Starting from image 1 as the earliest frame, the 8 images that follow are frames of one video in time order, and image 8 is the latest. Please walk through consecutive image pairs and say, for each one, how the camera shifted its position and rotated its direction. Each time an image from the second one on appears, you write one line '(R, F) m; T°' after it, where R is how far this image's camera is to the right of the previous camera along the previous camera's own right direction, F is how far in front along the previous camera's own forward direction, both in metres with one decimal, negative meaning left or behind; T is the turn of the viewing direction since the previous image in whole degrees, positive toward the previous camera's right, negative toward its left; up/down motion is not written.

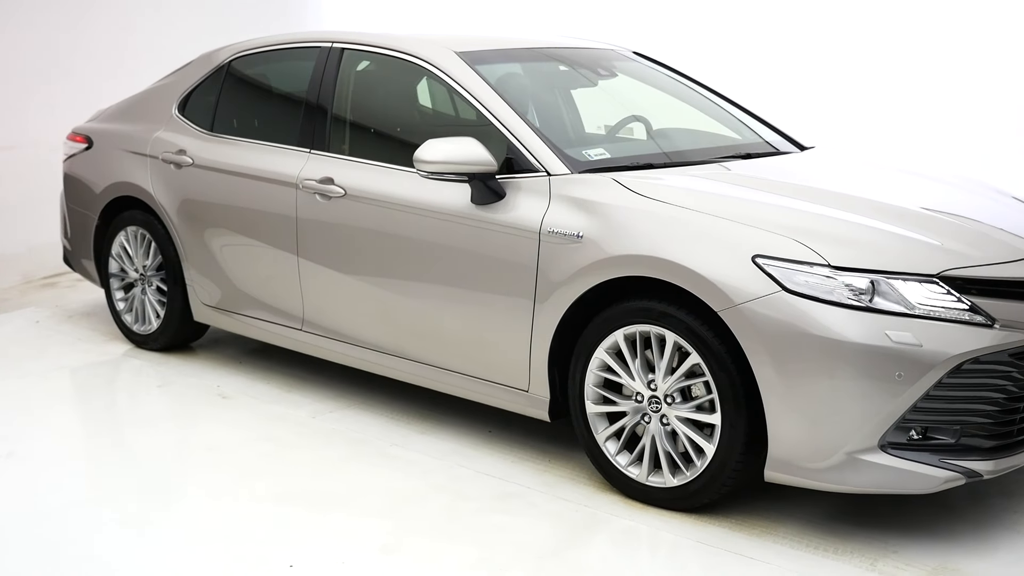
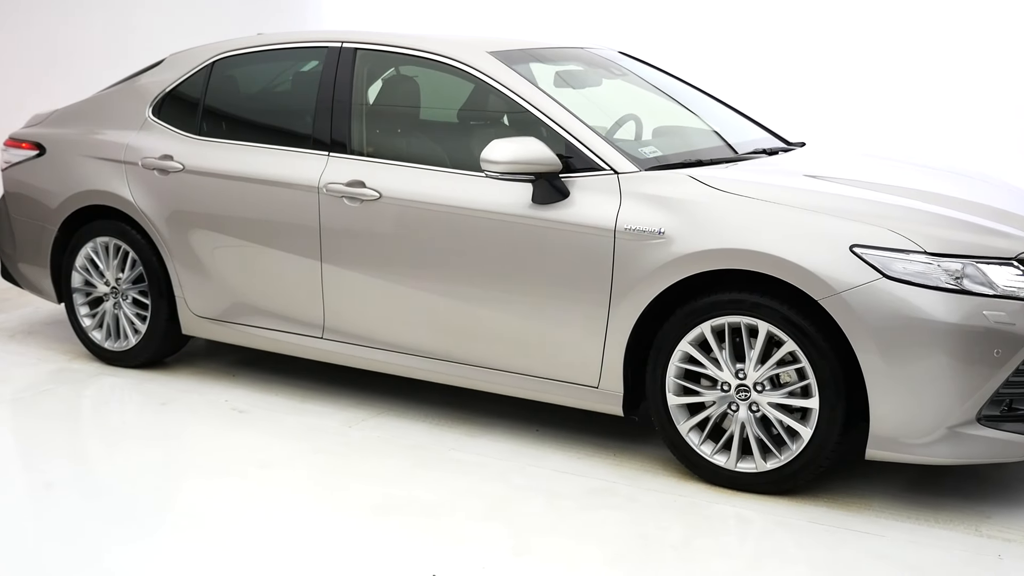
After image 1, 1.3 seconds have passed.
(-0.8, +0.1) m; +10°
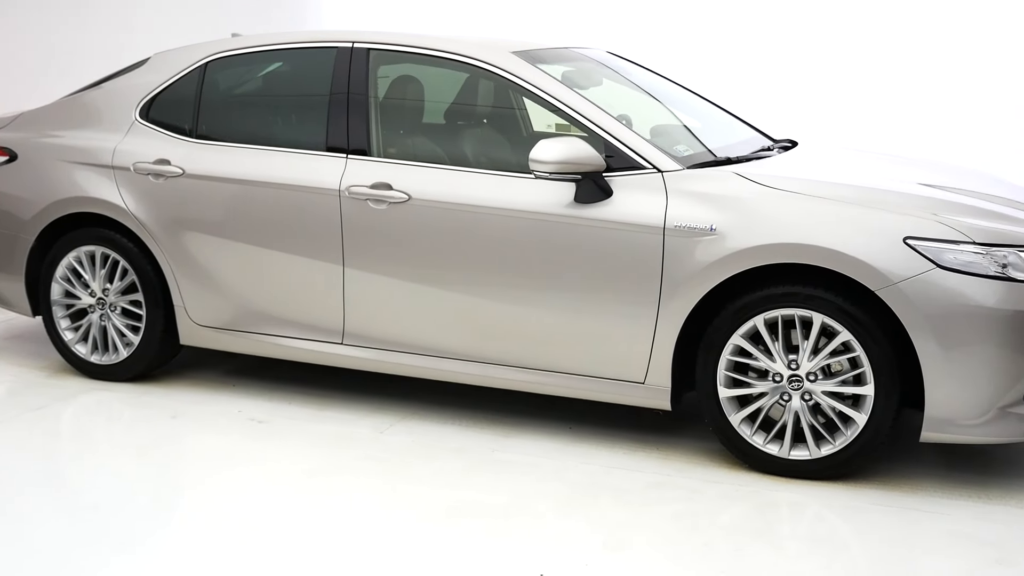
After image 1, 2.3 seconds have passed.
(-0.5, 0.0) m; +7°
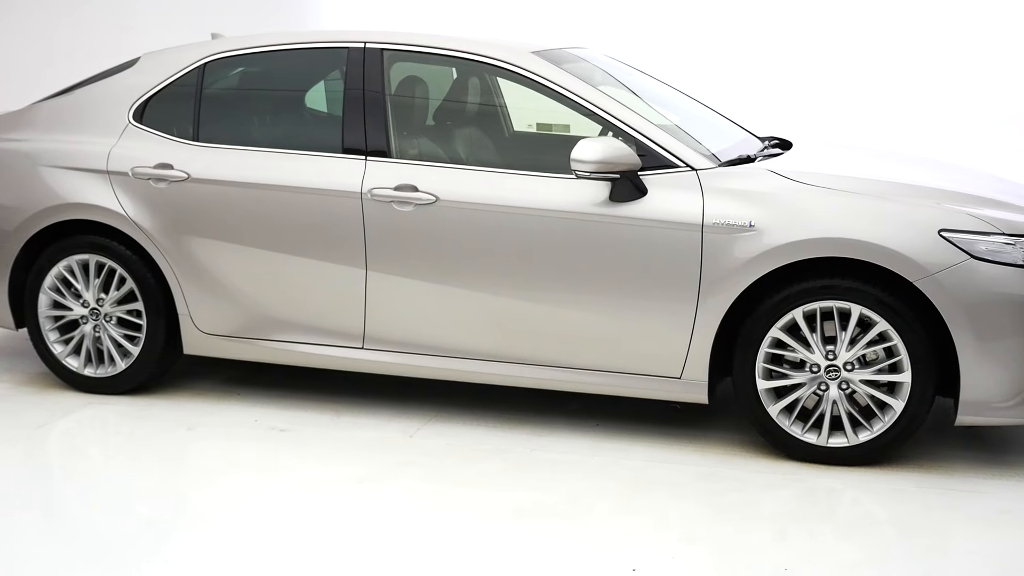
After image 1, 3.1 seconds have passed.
(-0.5, 0.0) m; +6°
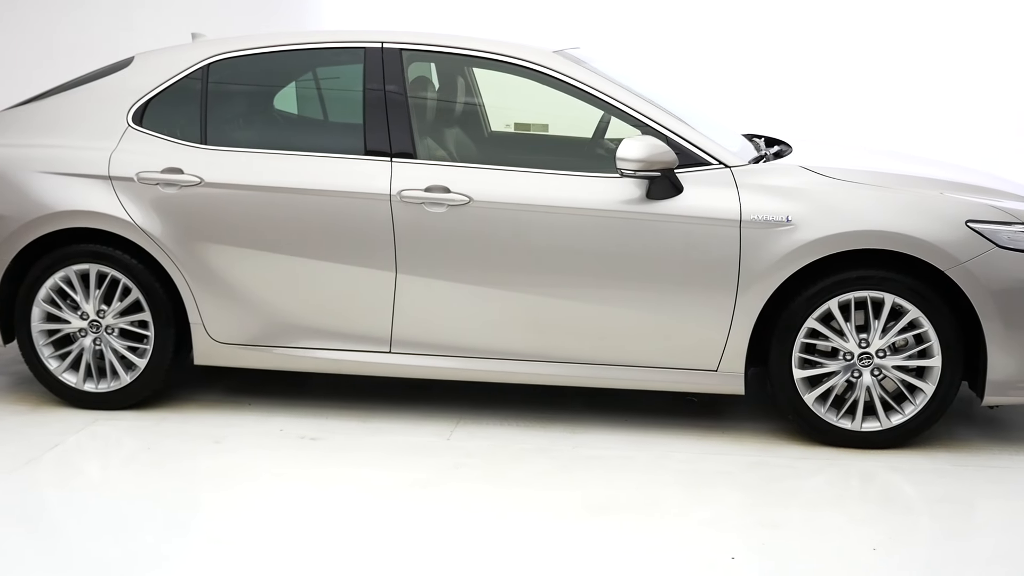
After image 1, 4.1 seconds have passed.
(-0.5, 0.0) m; +7°
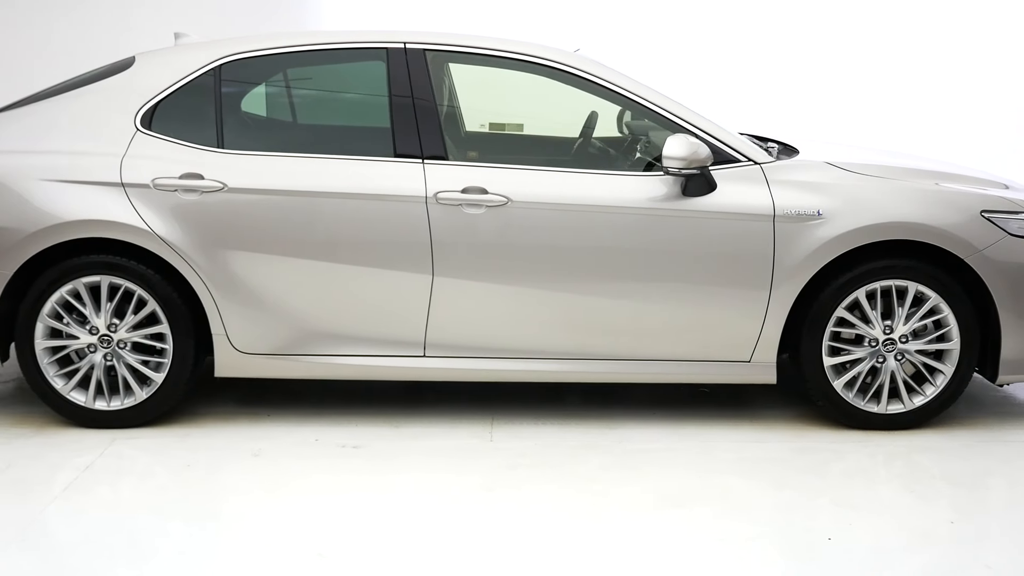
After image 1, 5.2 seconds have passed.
(-0.6, 0.0) m; +7°
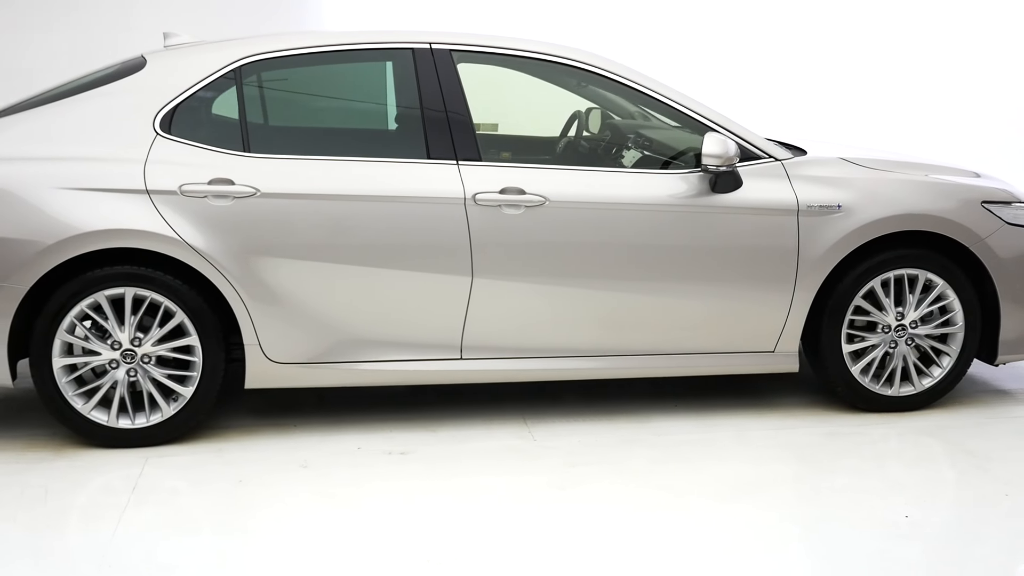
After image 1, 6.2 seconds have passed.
(-0.6, 0.0) m; +7°
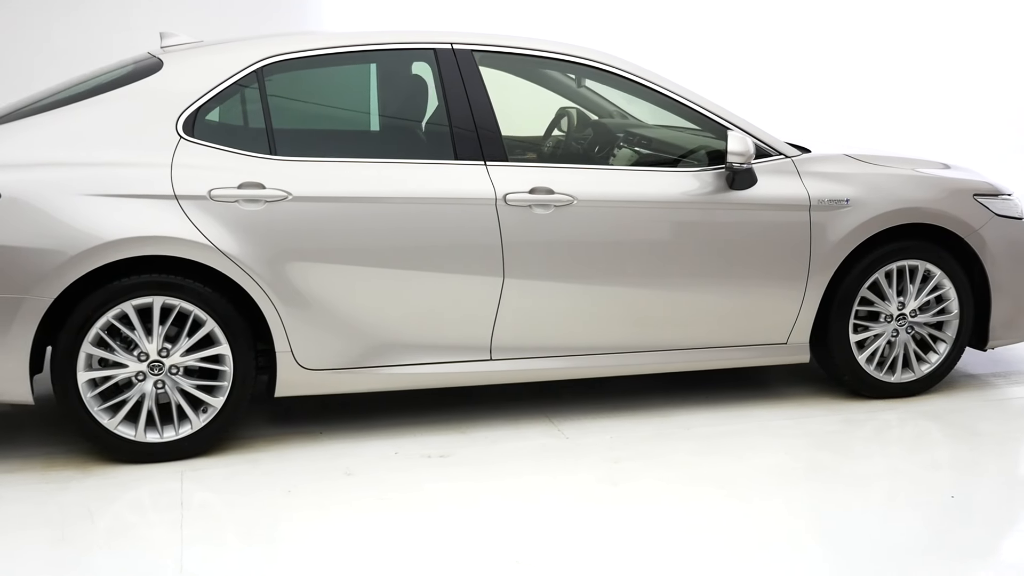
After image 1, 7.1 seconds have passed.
(-0.5, 0.0) m; +6°
